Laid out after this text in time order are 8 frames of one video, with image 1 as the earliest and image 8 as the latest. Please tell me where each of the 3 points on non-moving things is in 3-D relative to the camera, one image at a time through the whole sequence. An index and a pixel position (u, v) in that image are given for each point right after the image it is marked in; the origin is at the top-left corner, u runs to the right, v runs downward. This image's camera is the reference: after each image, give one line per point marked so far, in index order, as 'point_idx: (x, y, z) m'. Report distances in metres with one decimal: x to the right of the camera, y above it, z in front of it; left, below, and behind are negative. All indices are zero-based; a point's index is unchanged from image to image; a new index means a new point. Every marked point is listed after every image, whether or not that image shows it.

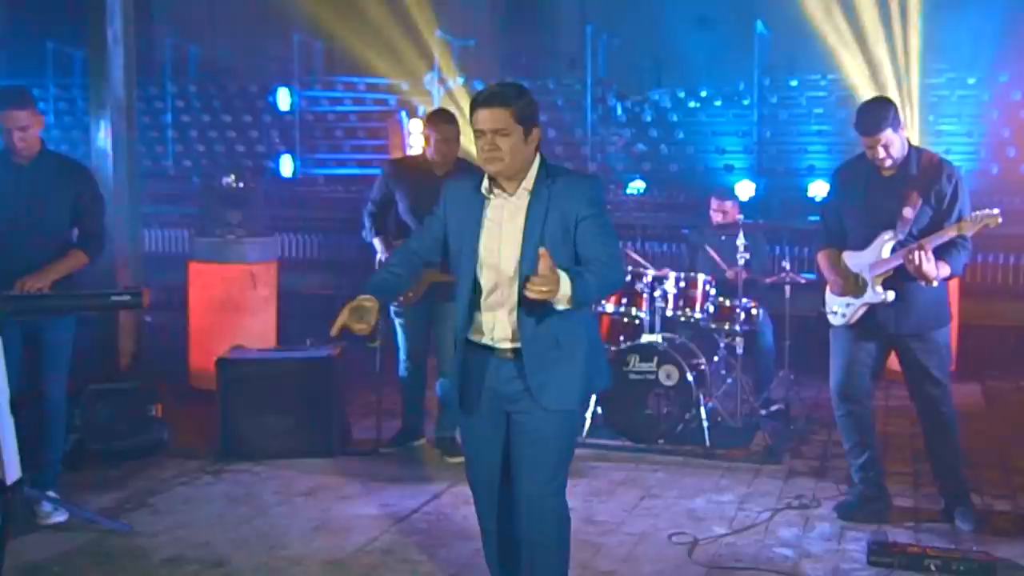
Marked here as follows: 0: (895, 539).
0: (+1.1, -0.7, +3.0) m
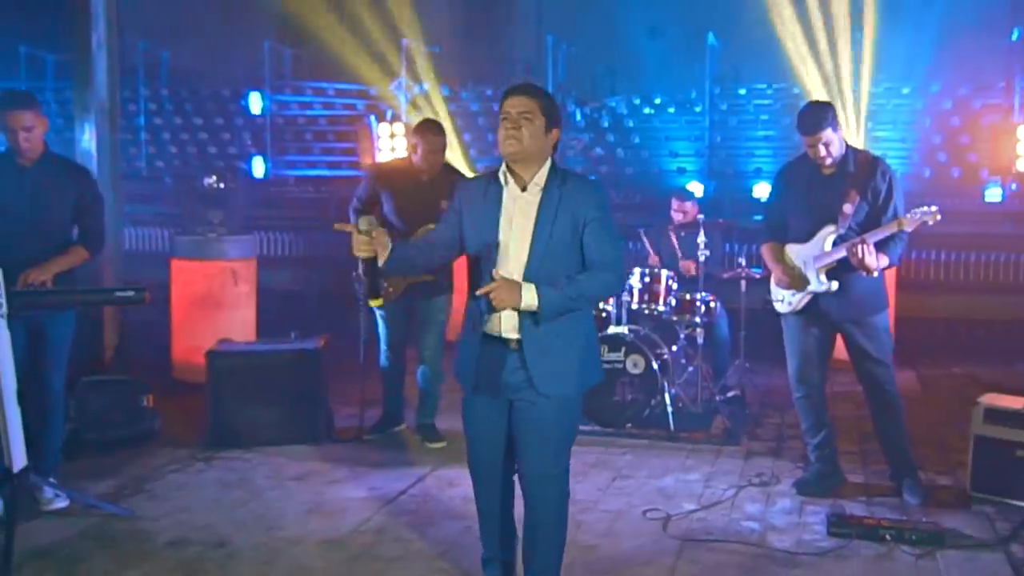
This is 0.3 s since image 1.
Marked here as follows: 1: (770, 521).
0: (+1.1, -0.7, +3.4) m
1: (+0.8, -0.7, +3.4) m
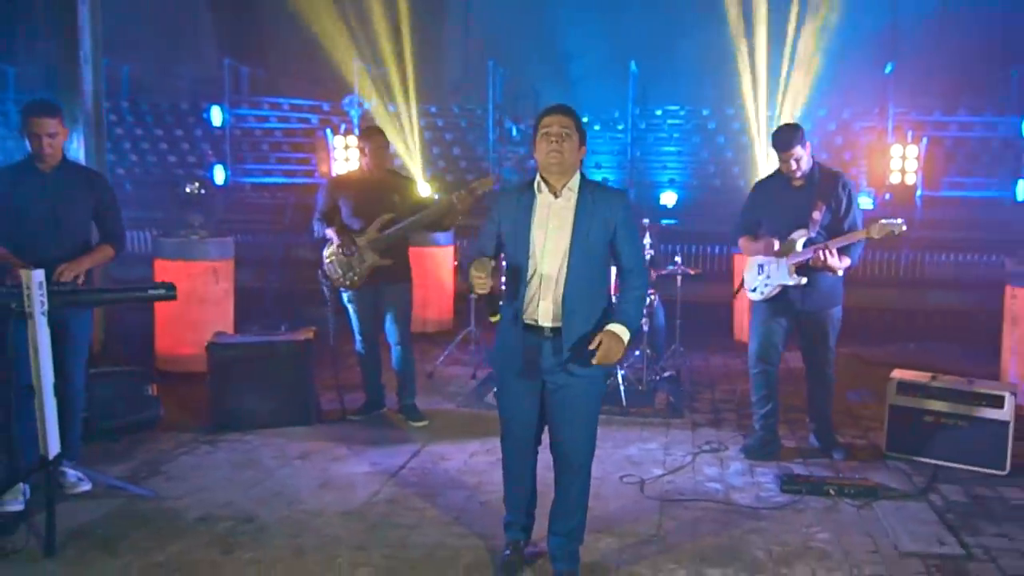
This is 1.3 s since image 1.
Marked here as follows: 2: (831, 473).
0: (+1.1, -0.7, +4.2) m
1: (+0.8, -0.7, +4.1) m
2: (+1.2, -0.7, +4.1) m
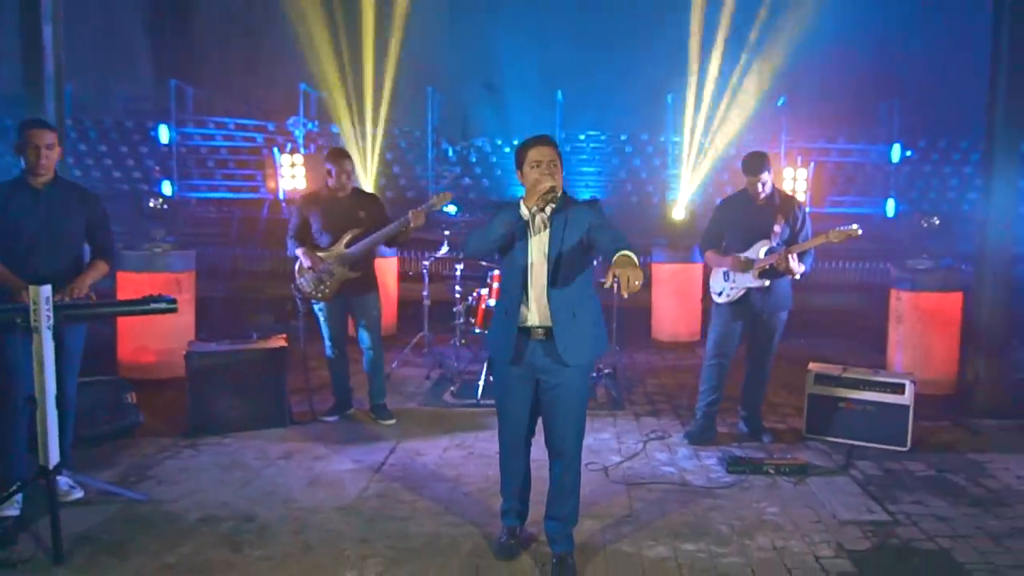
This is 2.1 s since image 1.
0: (+1.0, -0.7, +4.9) m
1: (+0.7, -0.7, +4.8) m
2: (+1.1, -0.7, +4.8) m
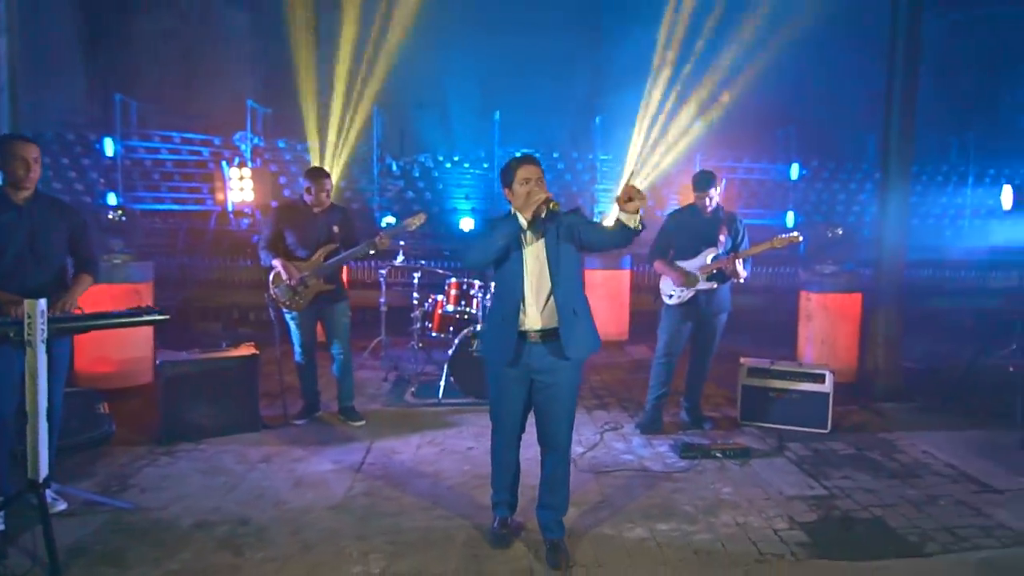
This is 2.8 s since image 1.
0: (+0.8, -0.7, +5.5) m
1: (+0.6, -0.8, +5.3) m
2: (+0.9, -0.7, +5.4) m
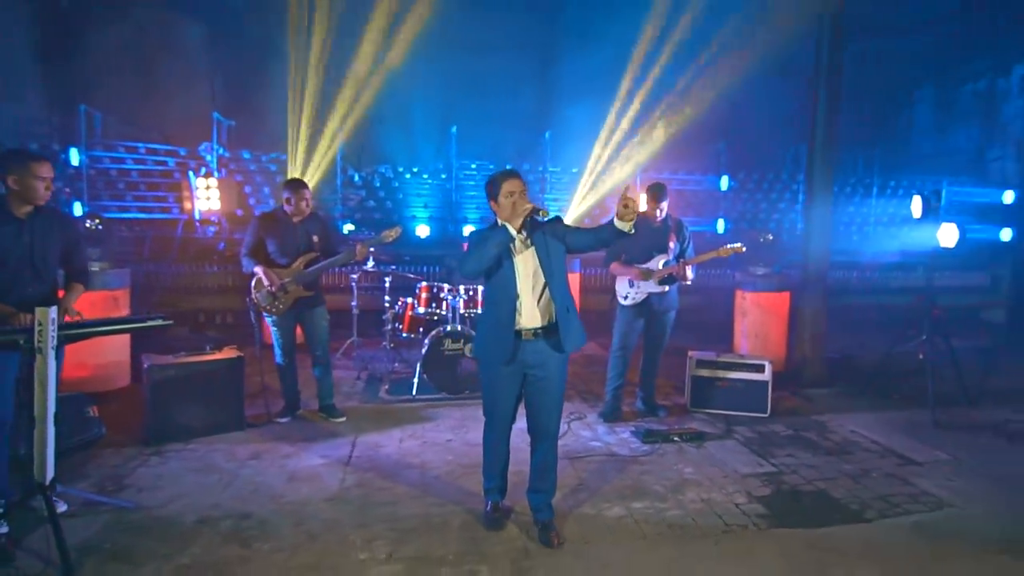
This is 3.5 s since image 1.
0: (+0.6, -0.7, +6.0) m
1: (+0.5, -0.8, +5.8) m
2: (+0.8, -0.7, +6.0) m
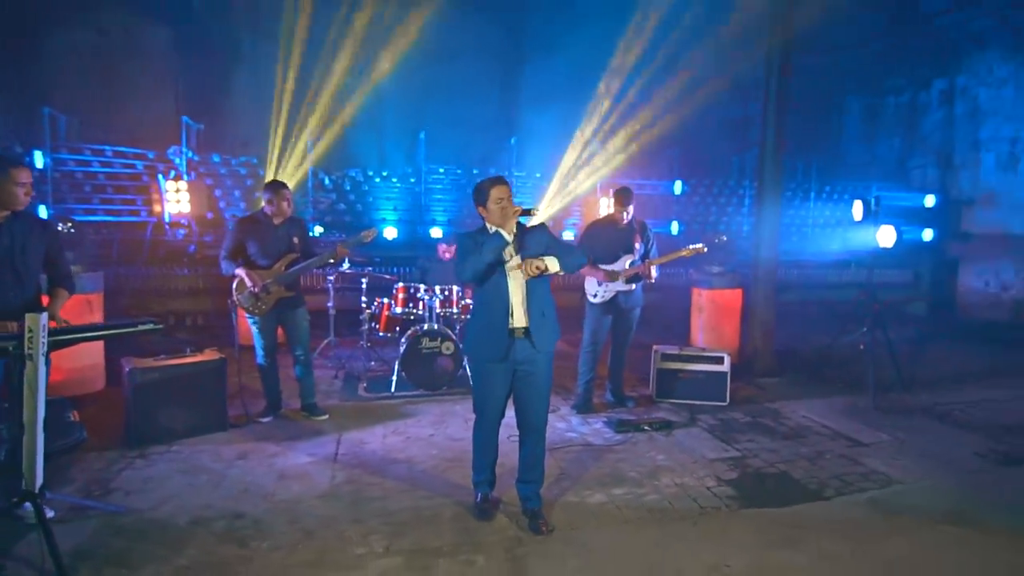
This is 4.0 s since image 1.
0: (+0.5, -0.7, +6.3) m
1: (+0.3, -0.8, +6.1) m
2: (+0.6, -0.7, +6.3) m
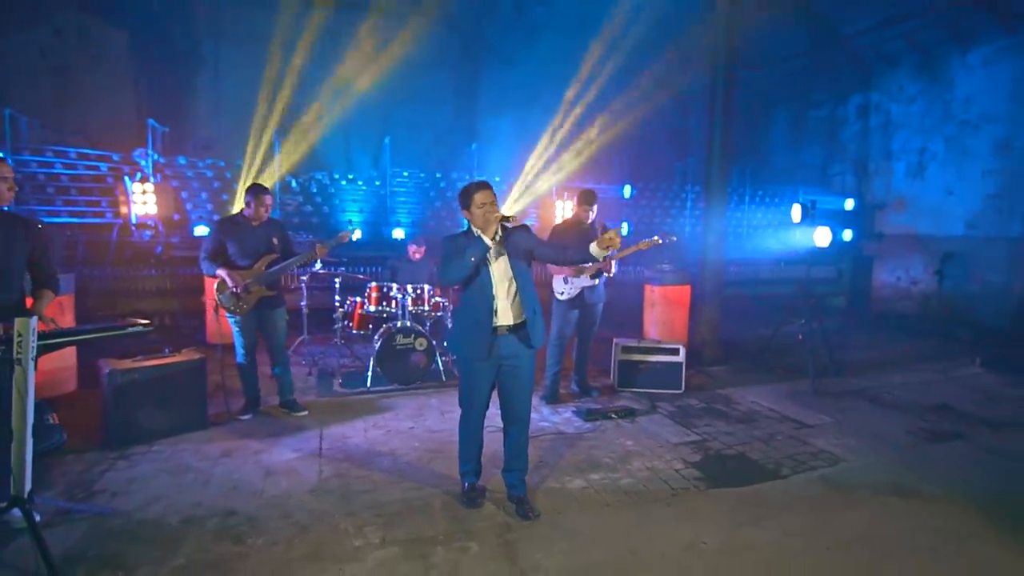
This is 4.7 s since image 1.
0: (+0.3, -0.7, +6.6) m
1: (+0.2, -0.7, +6.4) m
2: (+0.4, -0.7, +6.6) m
